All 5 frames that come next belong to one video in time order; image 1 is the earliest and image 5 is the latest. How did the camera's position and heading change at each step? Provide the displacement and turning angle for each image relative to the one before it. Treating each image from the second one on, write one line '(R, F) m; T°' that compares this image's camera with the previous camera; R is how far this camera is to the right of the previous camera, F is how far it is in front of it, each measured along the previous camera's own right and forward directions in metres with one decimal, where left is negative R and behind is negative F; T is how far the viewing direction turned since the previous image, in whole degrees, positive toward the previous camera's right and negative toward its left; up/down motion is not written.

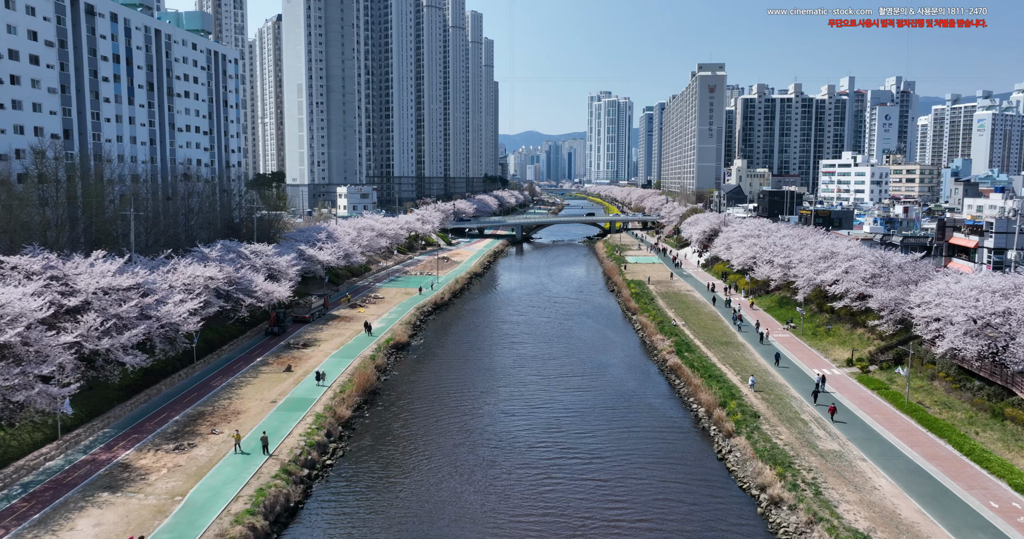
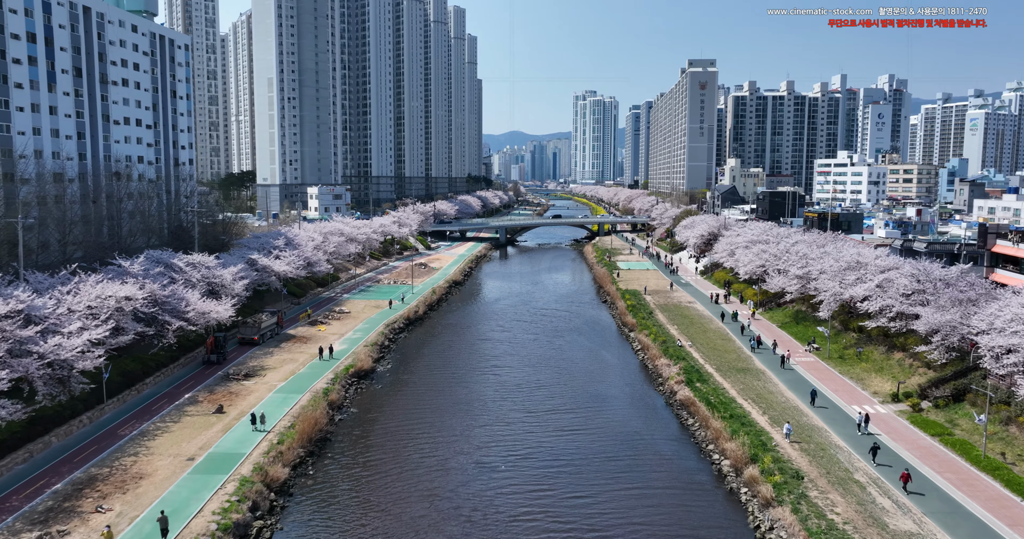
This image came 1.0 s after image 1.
(+0.2, +8.1) m; +1°
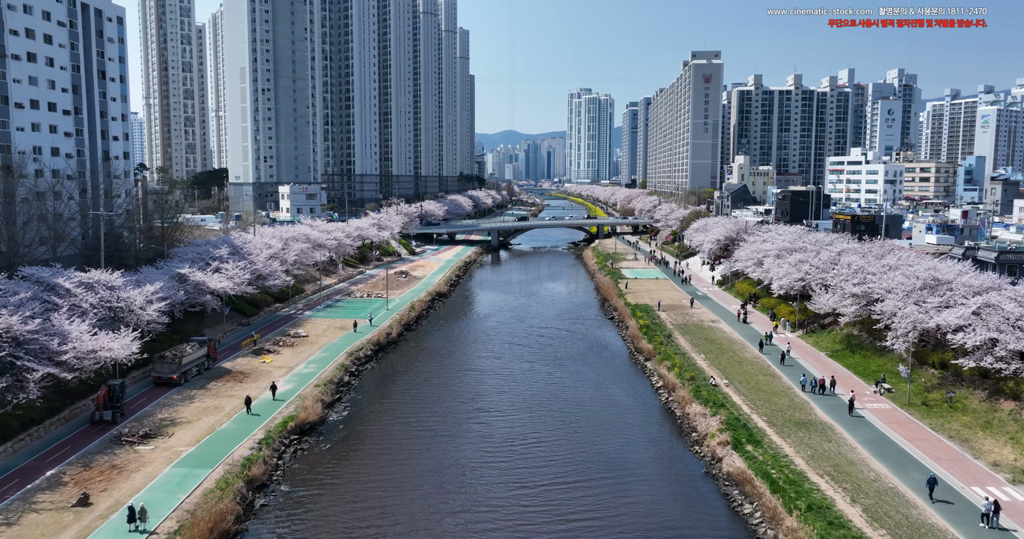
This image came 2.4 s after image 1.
(+0.2, +11.3) m; 0°
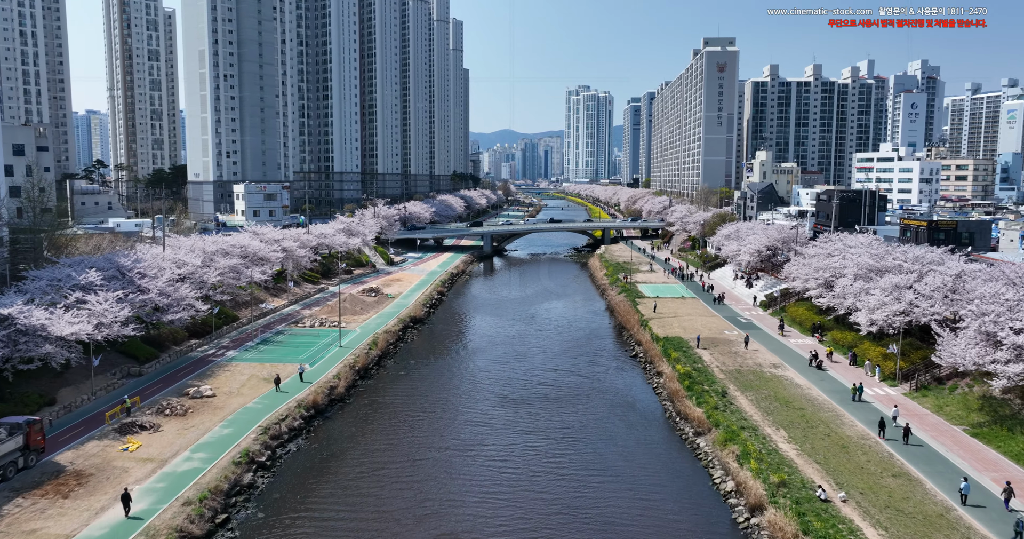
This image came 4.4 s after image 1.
(+0.3, +16.2) m; 0°
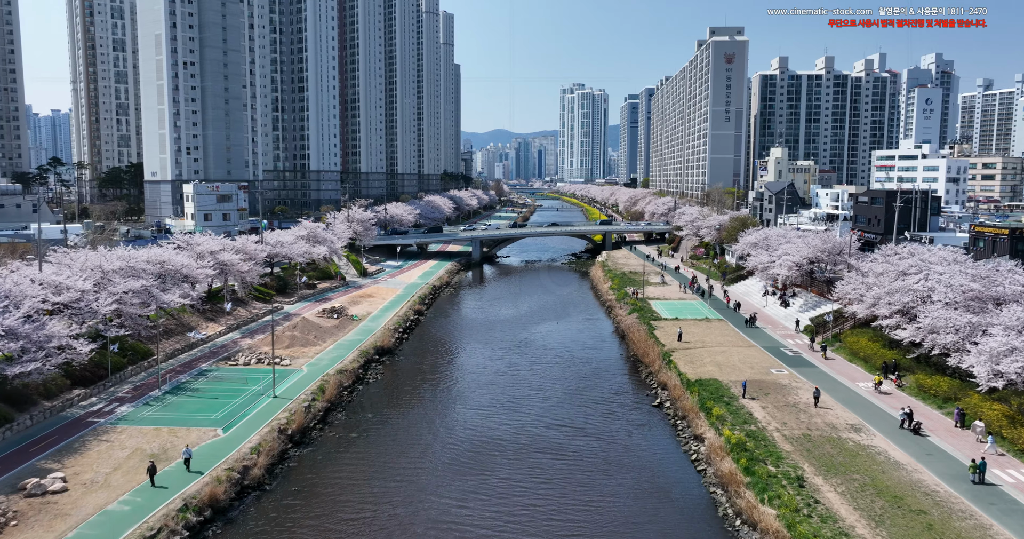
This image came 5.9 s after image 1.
(+0.3, +12.2) m; 0°
